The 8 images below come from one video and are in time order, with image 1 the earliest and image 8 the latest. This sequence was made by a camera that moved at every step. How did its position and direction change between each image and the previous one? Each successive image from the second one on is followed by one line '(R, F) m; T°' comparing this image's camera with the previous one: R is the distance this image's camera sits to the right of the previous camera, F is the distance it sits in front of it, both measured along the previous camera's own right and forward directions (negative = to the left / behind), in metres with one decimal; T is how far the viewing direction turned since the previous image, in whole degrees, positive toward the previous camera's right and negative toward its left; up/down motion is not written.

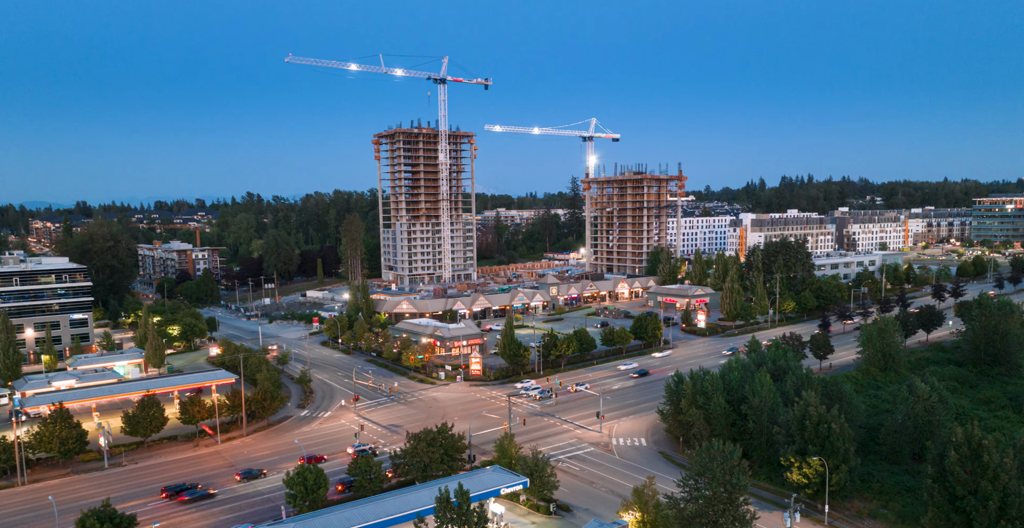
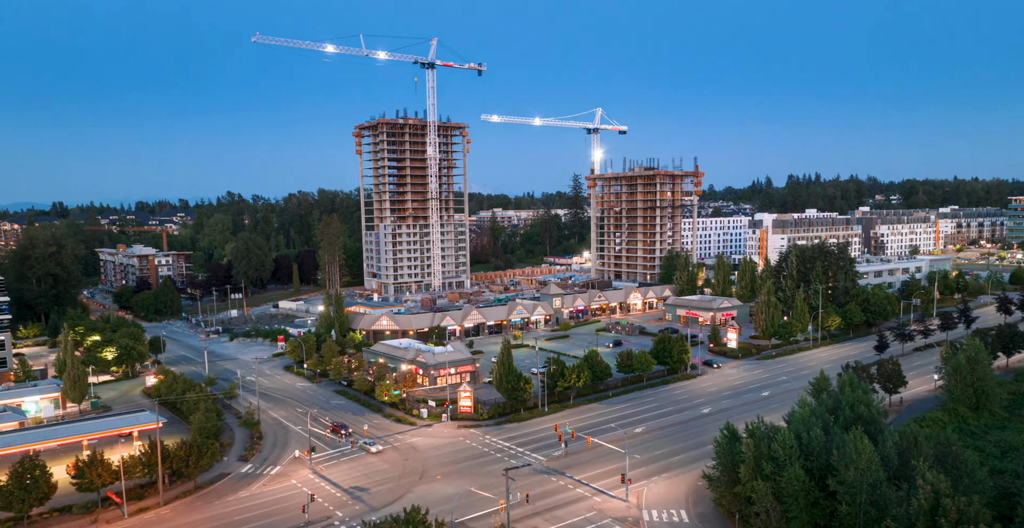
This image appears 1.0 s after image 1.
(-0.1, +19.0) m; 0°
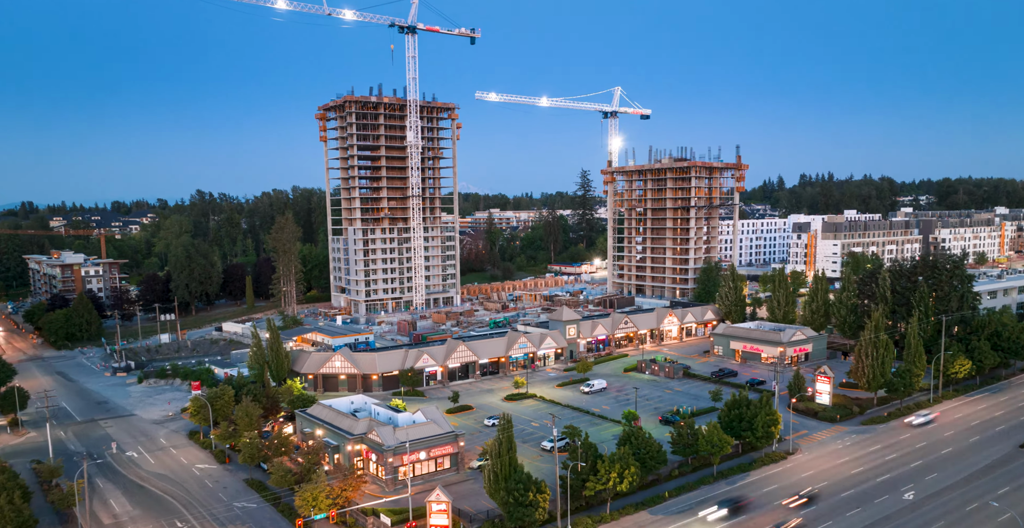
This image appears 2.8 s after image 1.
(-0.3, +31.8) m; 0°
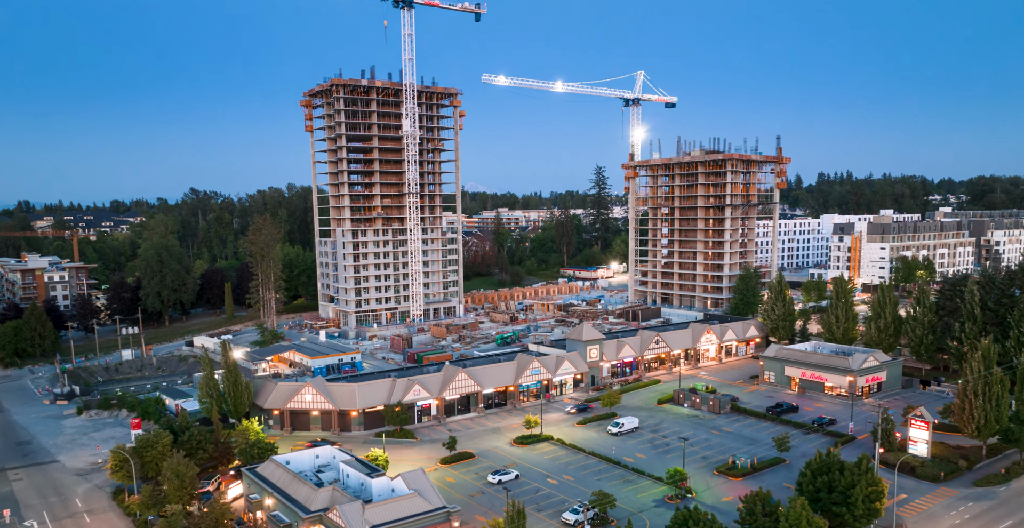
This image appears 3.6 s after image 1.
(-0.2, +16.2) m; -1°
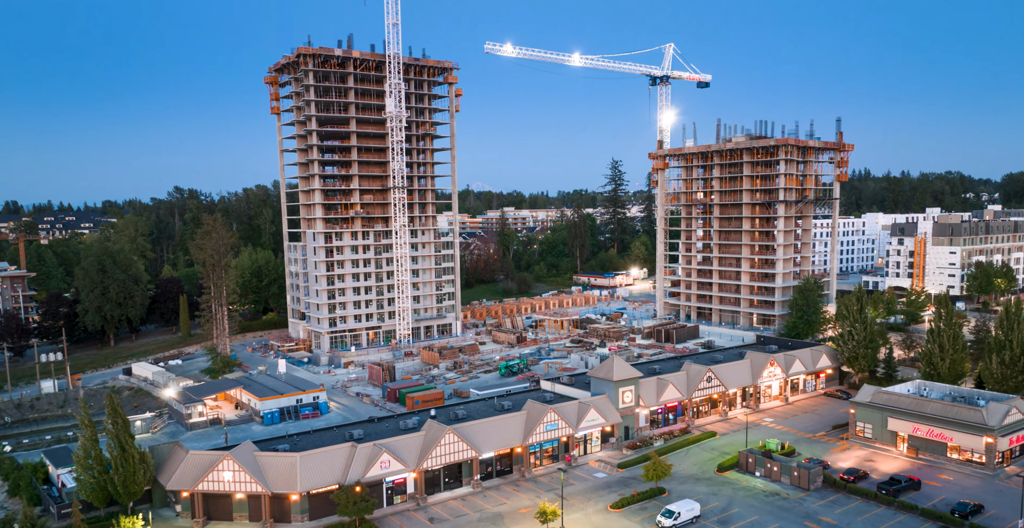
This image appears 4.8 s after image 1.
(-0.1, +21.0) m; 0°
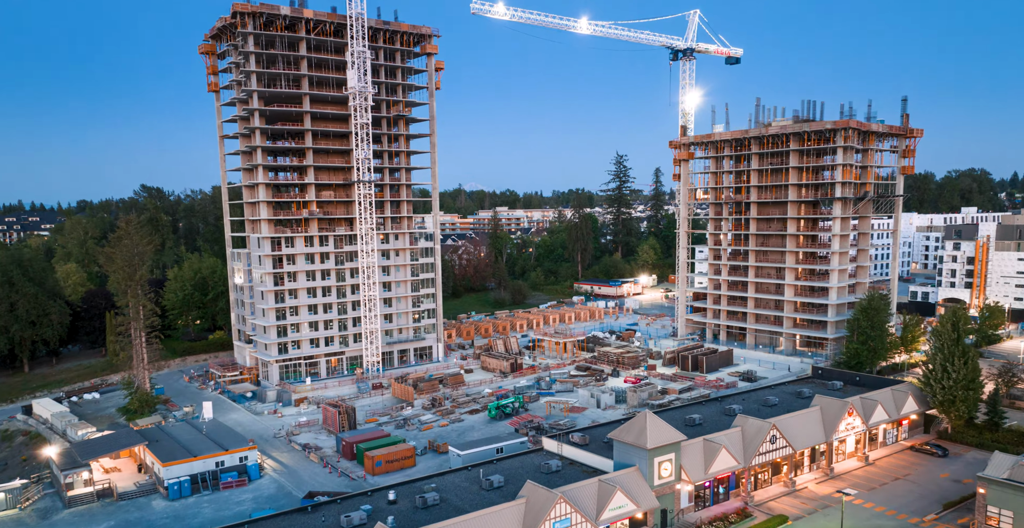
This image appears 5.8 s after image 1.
(+0.1, +18.6) m; 0°
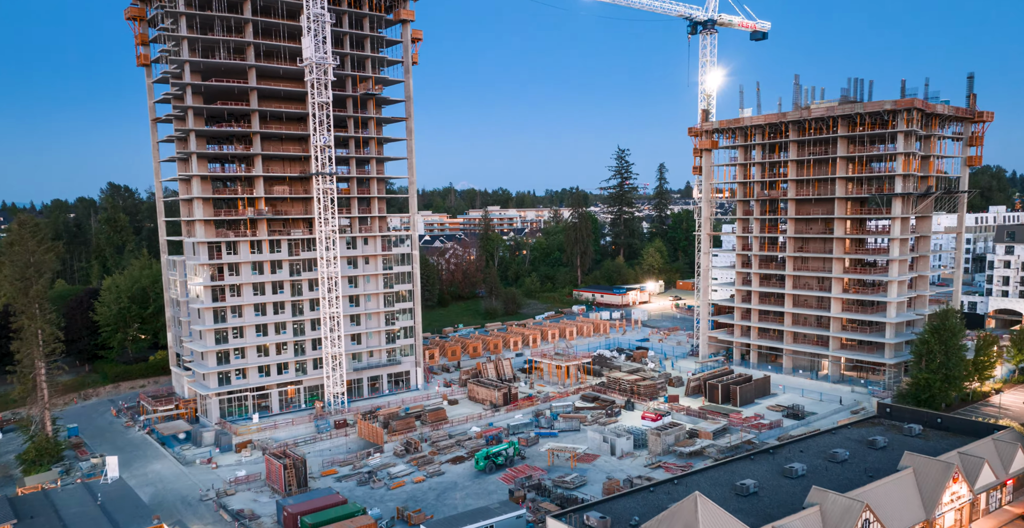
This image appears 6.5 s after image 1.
(0.0, +14.2) m; +1°
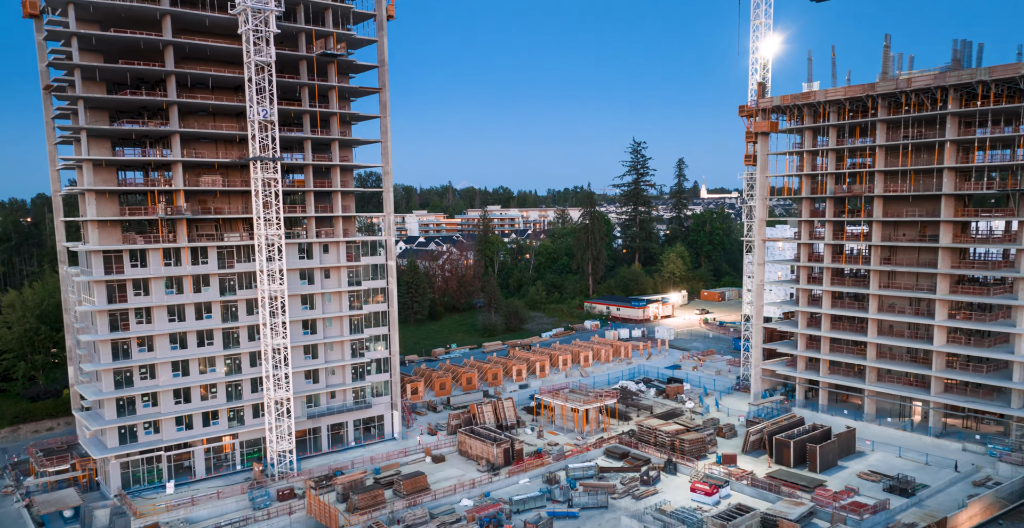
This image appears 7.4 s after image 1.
(-0.3, +16.7) m; 0°
